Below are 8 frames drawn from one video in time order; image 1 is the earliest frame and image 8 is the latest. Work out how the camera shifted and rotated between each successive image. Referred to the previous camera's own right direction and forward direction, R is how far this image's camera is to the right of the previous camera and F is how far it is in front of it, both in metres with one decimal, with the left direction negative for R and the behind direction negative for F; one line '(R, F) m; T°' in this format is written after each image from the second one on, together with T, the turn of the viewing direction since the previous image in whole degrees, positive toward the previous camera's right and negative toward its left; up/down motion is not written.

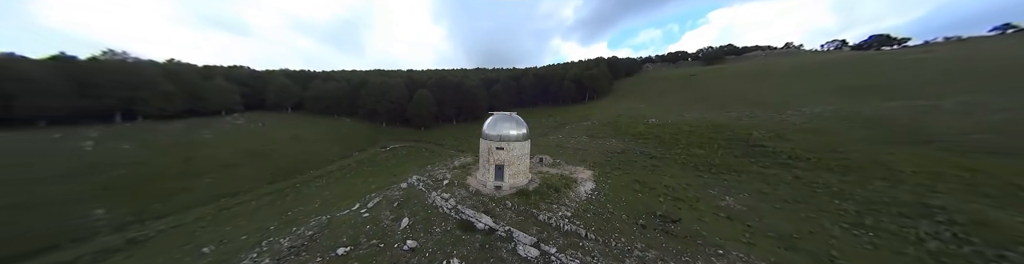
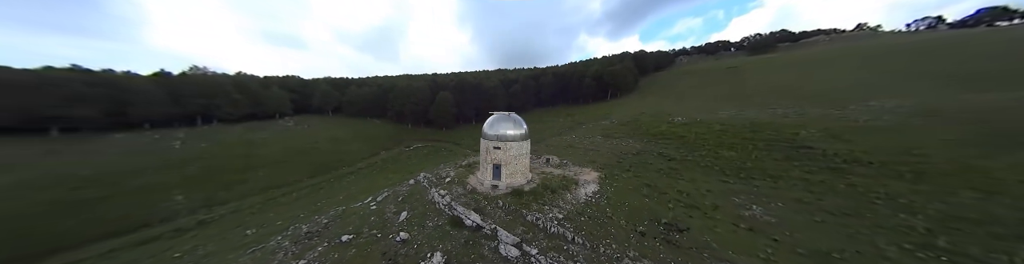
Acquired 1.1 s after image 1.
(+2.0, +0.1) m; -7°
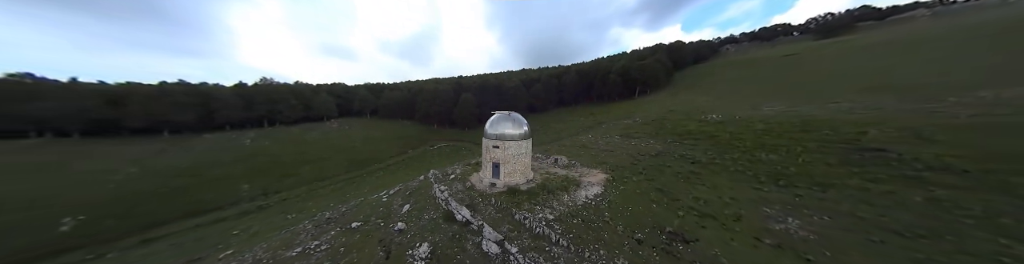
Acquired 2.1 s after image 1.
(+2.1, 0.0) m; -8°
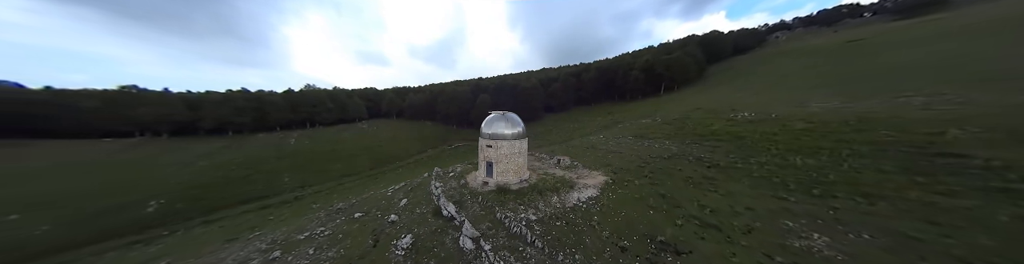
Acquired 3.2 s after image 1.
(+2.3, +0.1) m; -7°
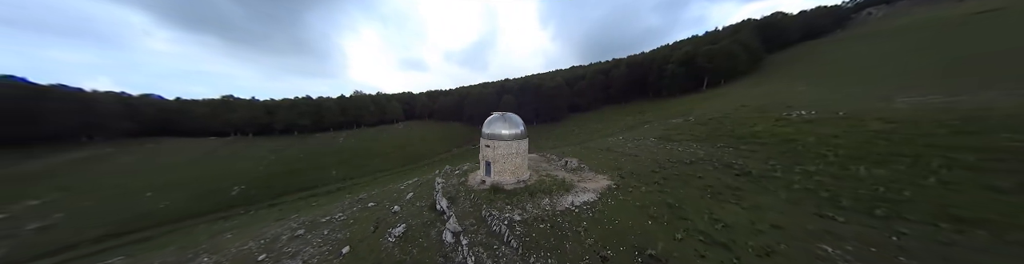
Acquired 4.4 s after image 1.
(+2.6, 0.0) m; -9°
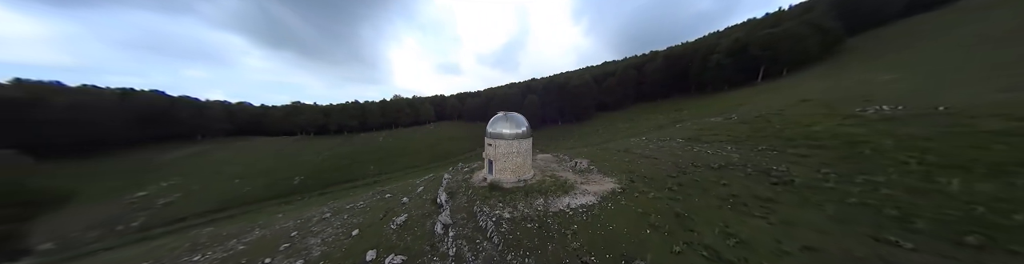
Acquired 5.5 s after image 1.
(+2.3, 0.0) m; -9°
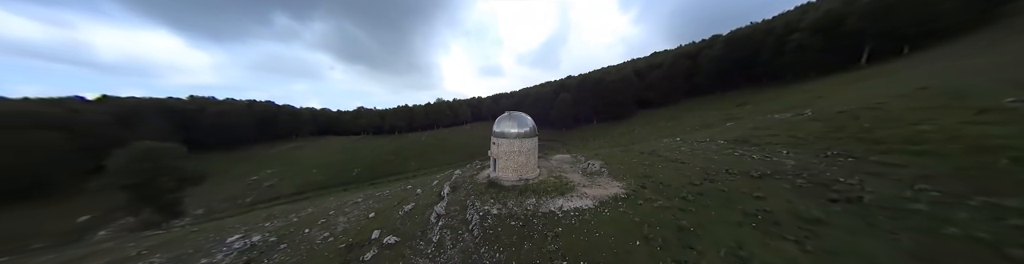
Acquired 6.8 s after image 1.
(+3.0, 0.0) m; -12°
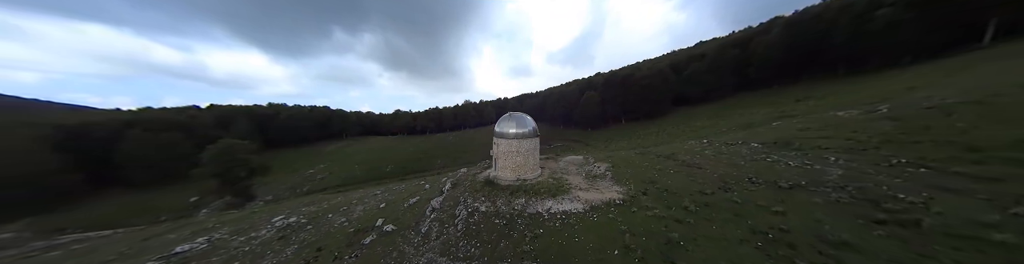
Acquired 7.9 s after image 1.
(+2.6, 0.0) m; -9°
